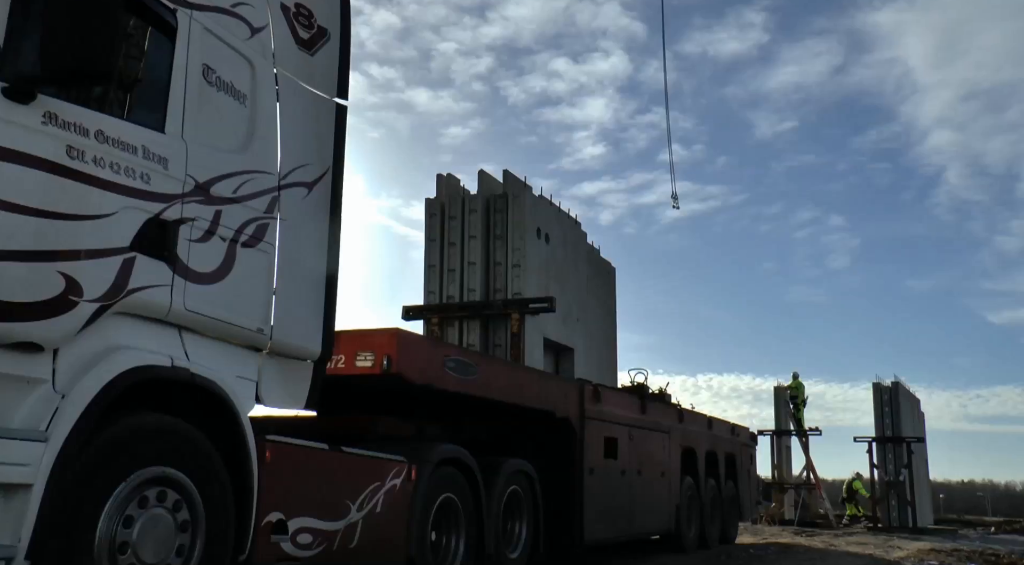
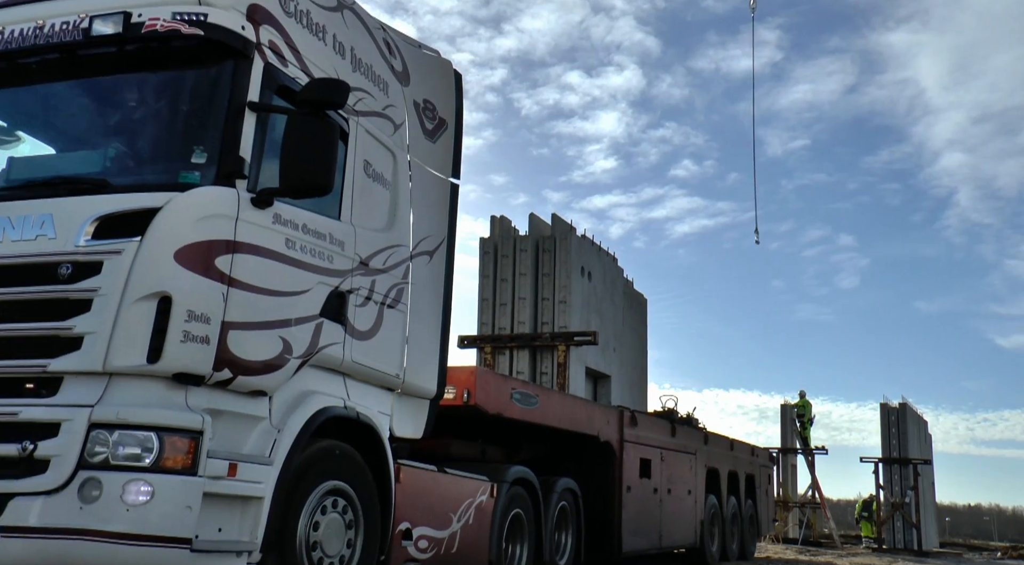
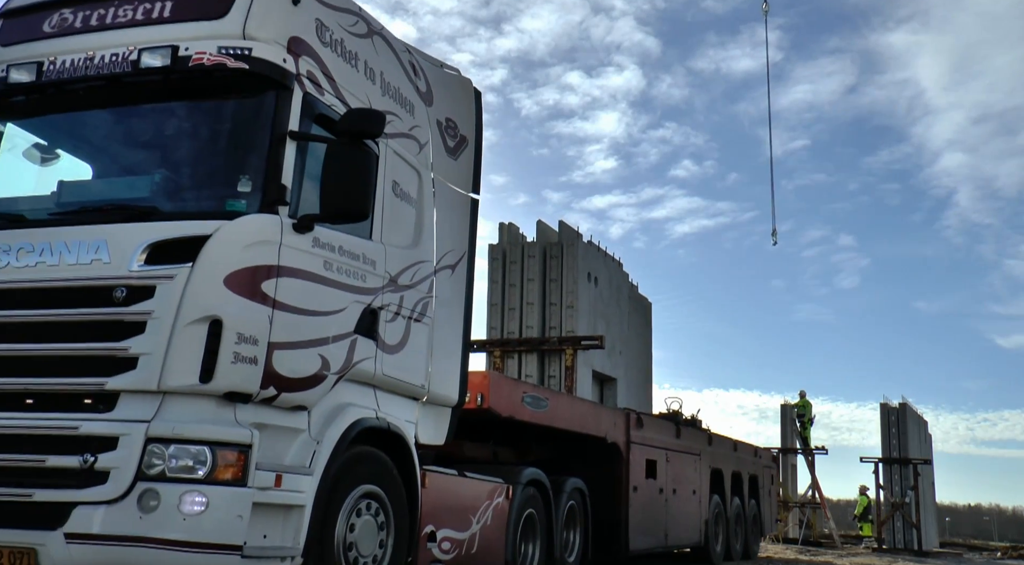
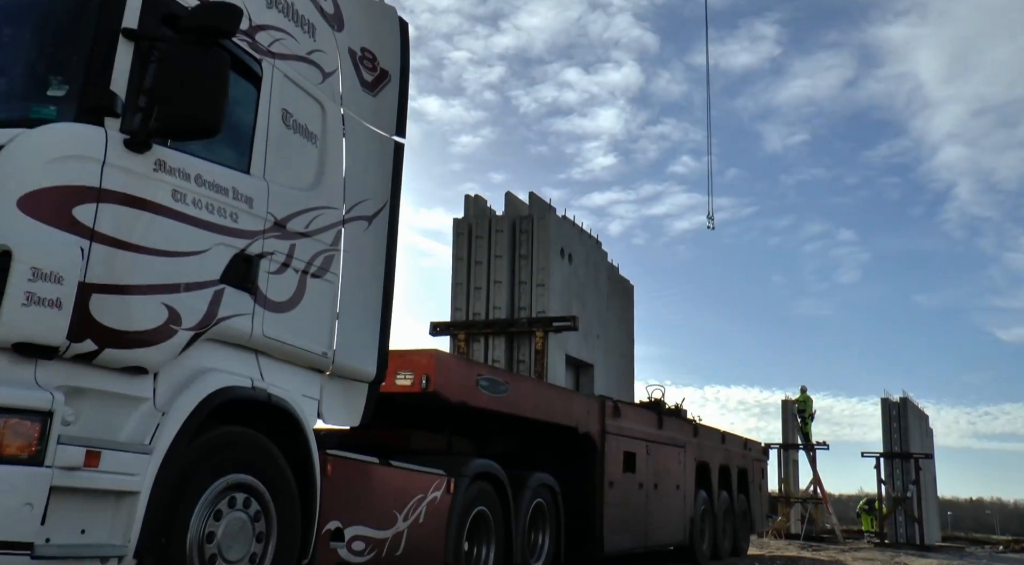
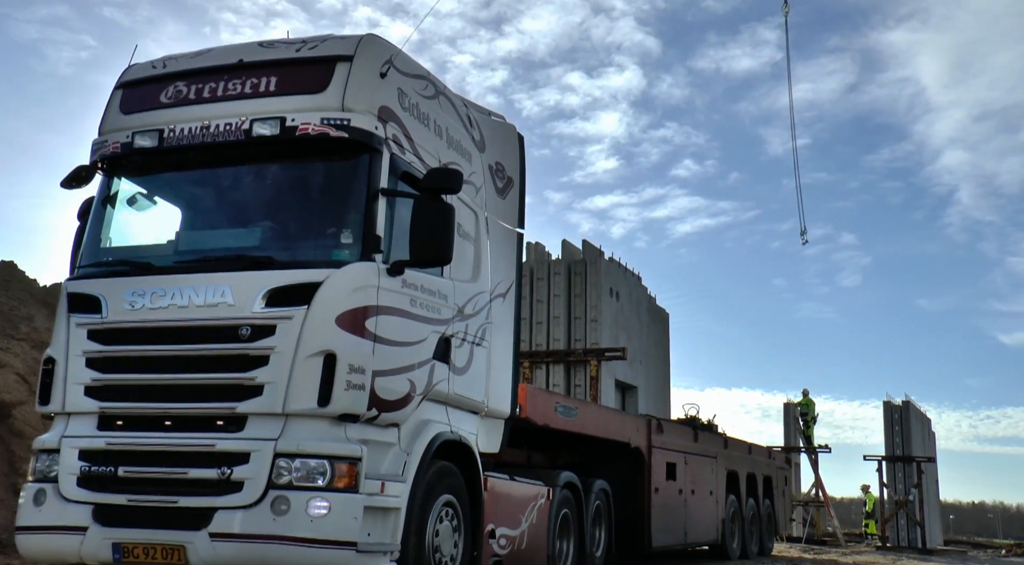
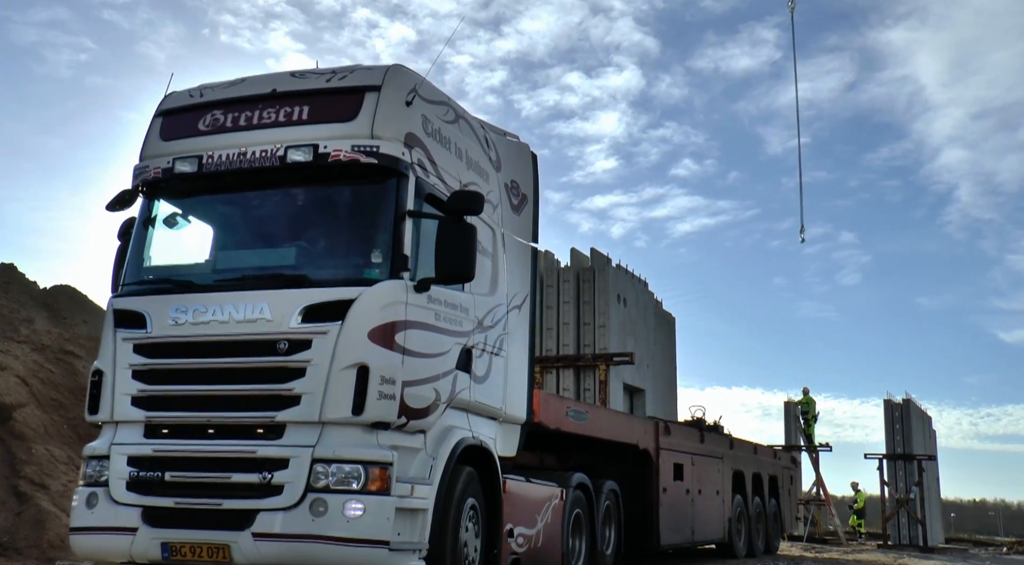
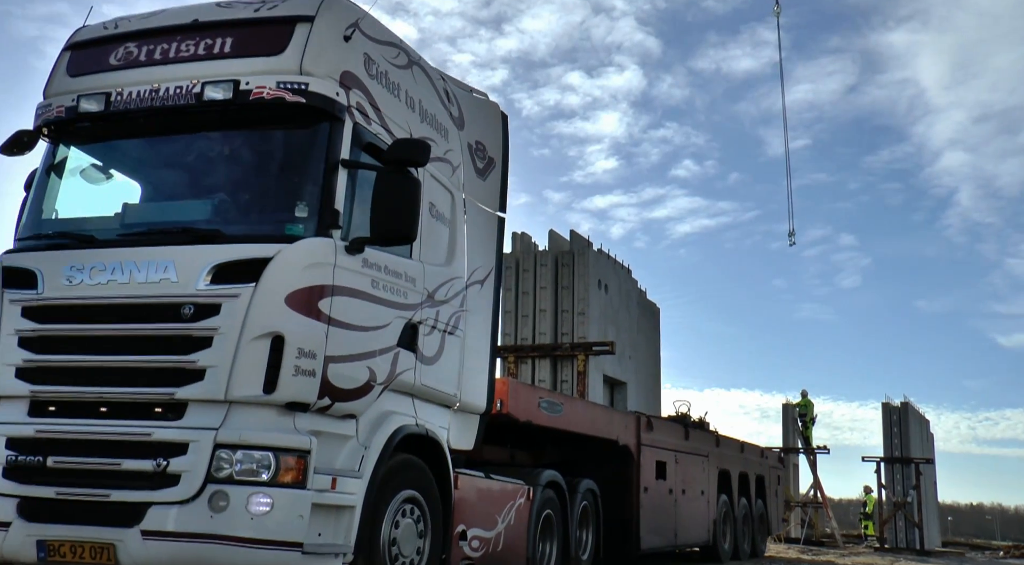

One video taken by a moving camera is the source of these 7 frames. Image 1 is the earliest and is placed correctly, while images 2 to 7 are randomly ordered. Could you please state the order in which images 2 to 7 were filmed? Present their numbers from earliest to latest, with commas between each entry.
4, 2, 3, 7, 5, 6
